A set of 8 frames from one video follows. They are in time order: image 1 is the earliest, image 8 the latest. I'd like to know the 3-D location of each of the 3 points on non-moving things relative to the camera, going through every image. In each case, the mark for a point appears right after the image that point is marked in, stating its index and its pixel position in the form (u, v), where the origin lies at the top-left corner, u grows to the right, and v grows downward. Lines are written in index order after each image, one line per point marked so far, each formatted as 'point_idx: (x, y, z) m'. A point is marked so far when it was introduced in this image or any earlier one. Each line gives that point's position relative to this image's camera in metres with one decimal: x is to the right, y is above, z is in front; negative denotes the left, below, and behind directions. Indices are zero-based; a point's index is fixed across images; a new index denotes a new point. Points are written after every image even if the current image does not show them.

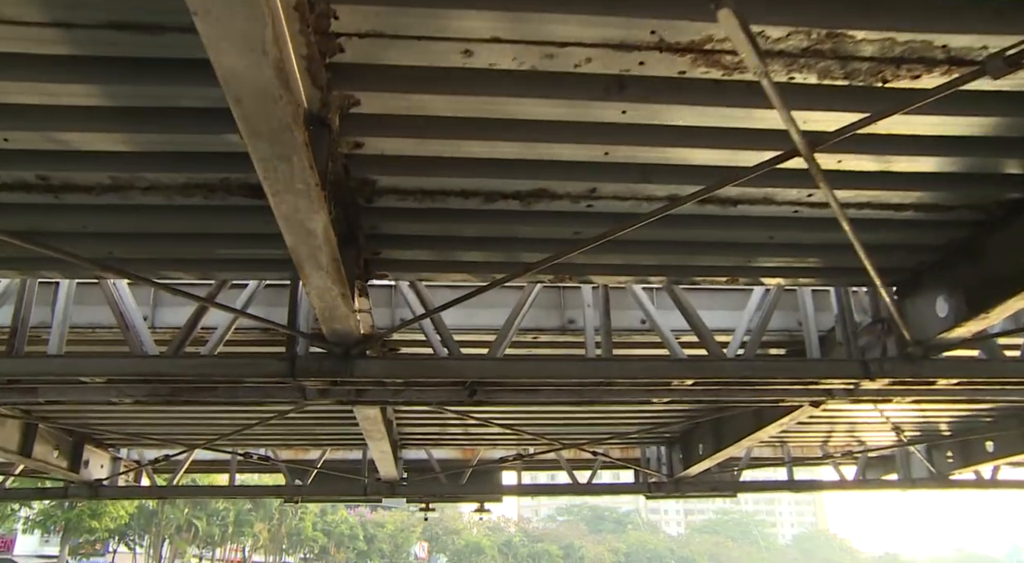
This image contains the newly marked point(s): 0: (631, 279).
0: (+1.0, 0.0, +6.6) m
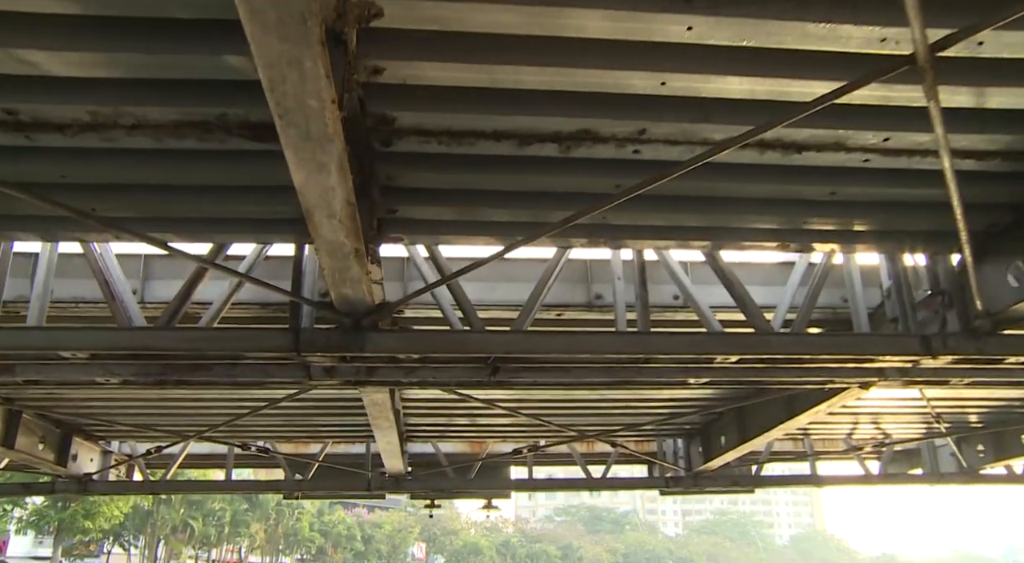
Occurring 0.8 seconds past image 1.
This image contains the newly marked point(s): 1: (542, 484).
0: (+1.2, +0.3, +6.0) m
1: (+0.5, -3.3, +13.1) m
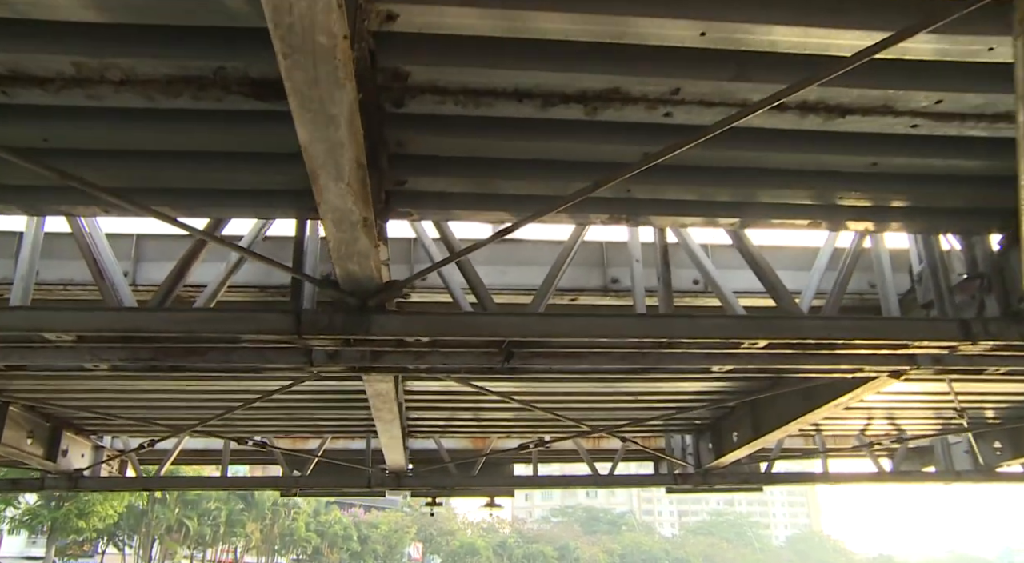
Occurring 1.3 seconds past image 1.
0: (+1.3, +0.4, +5.6) m
1: (+0.5, -3.1, +12.7) m
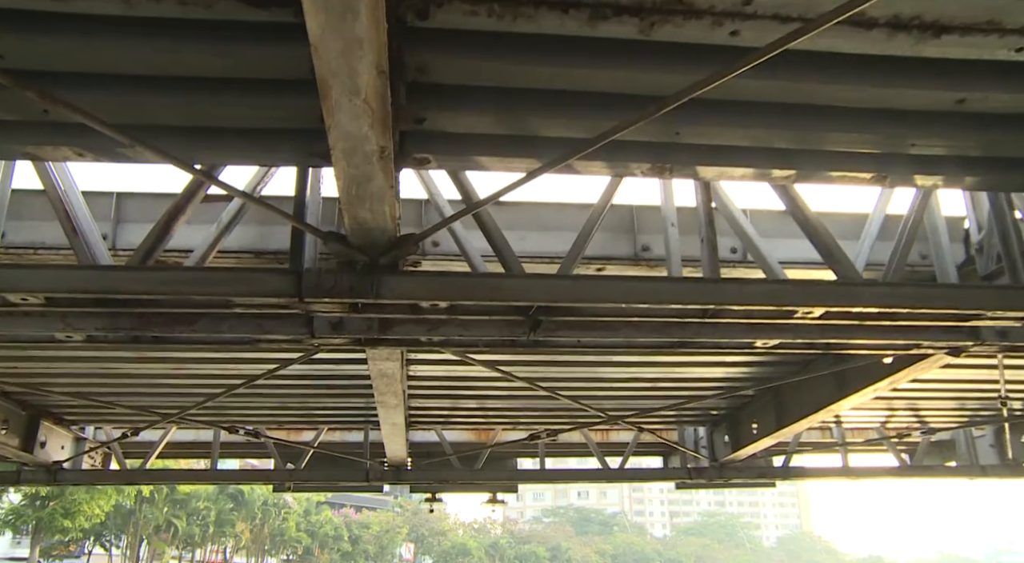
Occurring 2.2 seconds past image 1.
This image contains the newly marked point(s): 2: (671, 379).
0: (+1.5, +0.7, +5.0) m
1: (+0.6, -2.9, +12.1) m
2: (+1.9, -1.1, +9.6) m
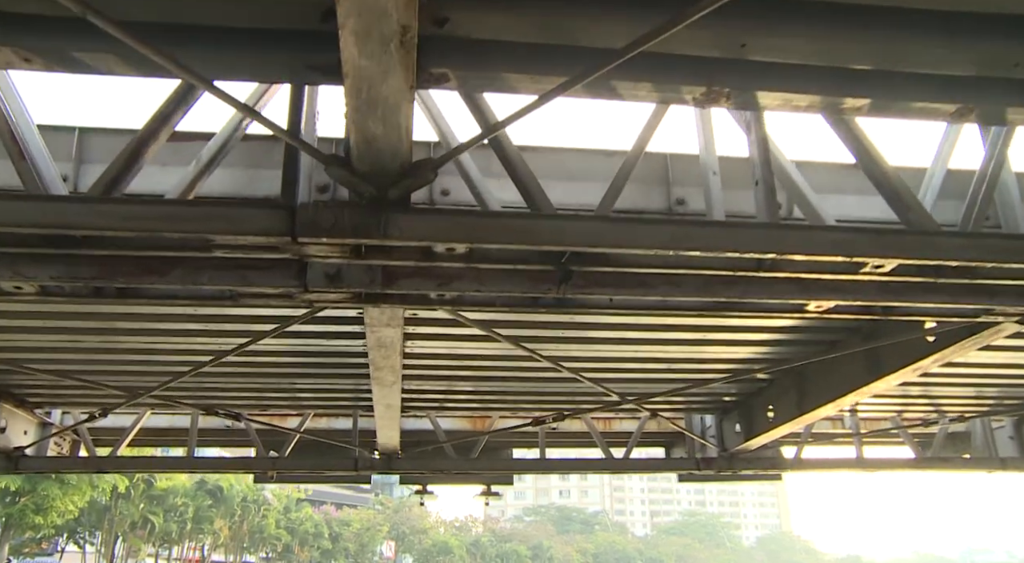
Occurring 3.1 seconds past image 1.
0: (+1.6, +0.9, +4.3) m
1: (+0.6, -2.6, +11.4) m
2: (+1.9, -0.8, +8.9) m
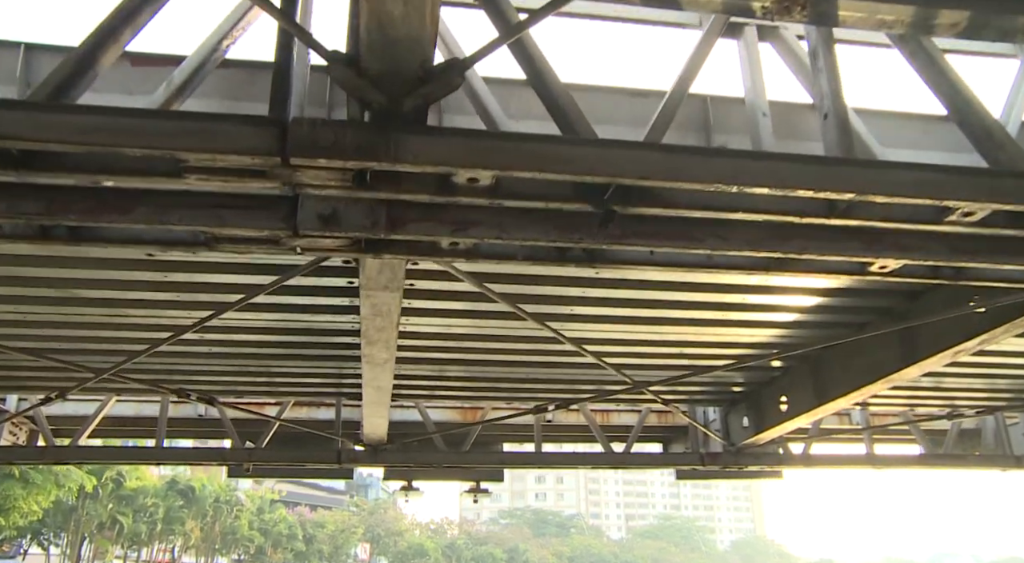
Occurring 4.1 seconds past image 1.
0: (+1.8, +1.2, +3.7) m
1: (+0.5, -2.3, +10.7) m
2: (+1.9, -0.6, +8.2) m
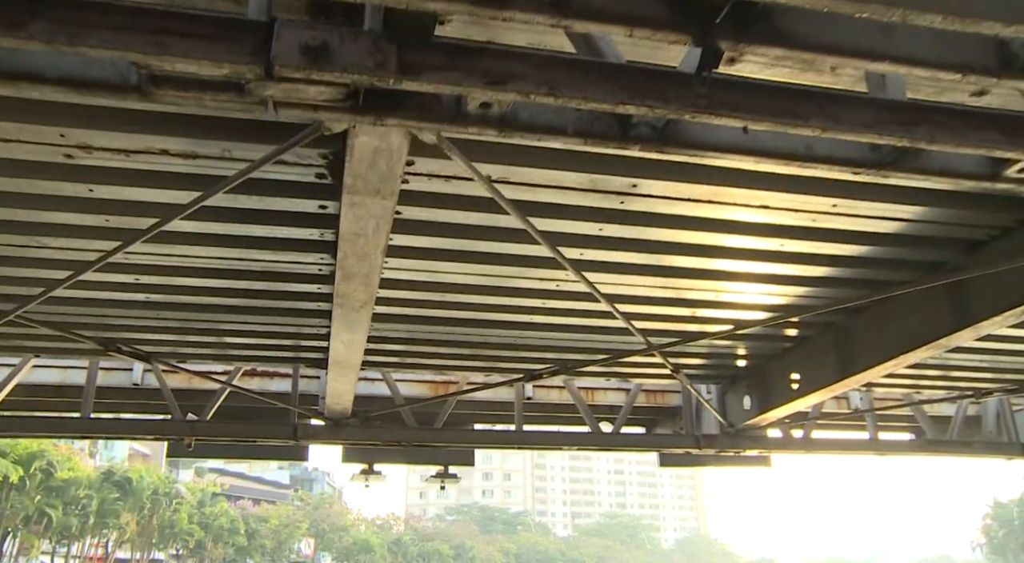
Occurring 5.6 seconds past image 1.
0: (+2.0, +1.6, +2.7) m
1: (+0.3, -1.9, +9.7) m
2: (+1.8, -0.2, +7.3) m
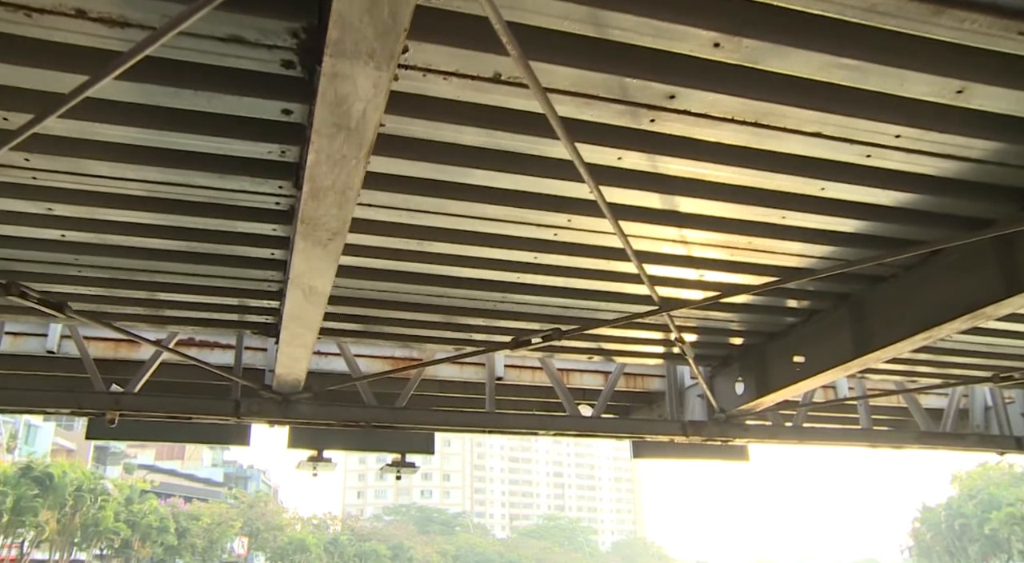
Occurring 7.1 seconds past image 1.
0: (+2.3, +1.9, +1.9) m
1: (-0.1, -1.5, +8.7) m
2: (+1.7, +0.1, +6.4) m
